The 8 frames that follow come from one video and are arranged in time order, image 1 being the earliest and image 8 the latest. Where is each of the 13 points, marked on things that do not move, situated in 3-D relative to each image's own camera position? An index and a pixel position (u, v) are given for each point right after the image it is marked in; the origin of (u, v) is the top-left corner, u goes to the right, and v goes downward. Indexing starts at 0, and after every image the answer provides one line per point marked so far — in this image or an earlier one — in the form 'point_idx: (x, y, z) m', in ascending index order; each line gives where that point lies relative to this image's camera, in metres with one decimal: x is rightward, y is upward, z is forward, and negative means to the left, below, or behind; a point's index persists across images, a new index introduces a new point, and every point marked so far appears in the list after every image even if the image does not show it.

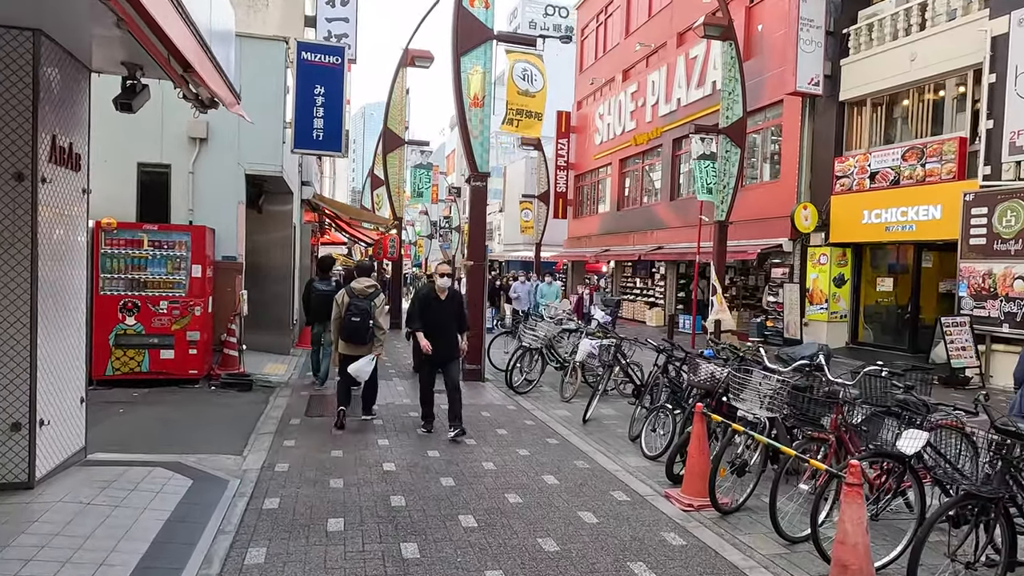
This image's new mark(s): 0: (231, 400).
0: (-3.6, -1.4, +8.5) m
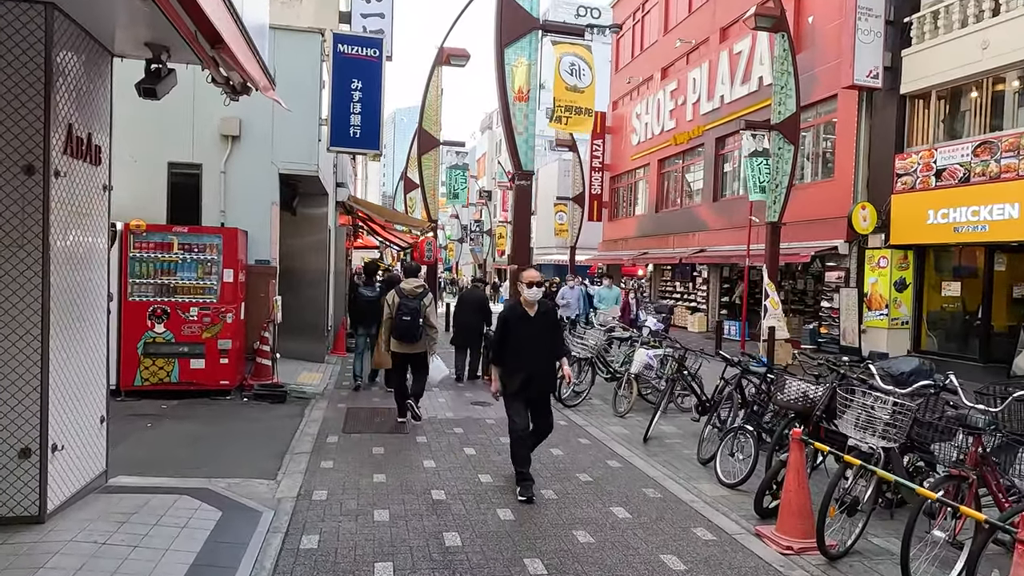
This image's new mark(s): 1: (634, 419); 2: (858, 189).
0: (-3.0, -1.5, +8.0) m
1: (+1.6, -1.7, +8.6) m
2: (+8.7, +2.5, +16.8) m
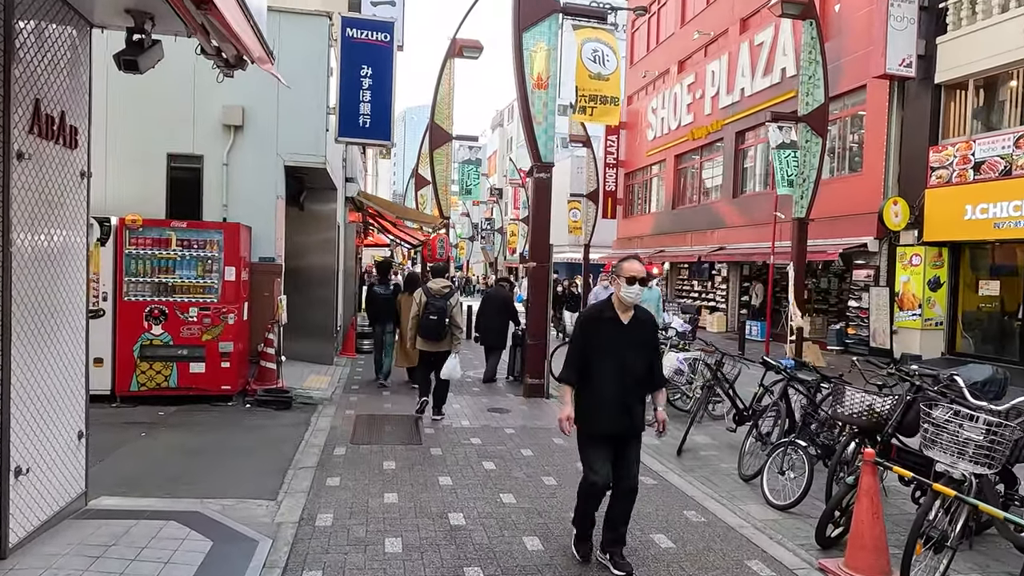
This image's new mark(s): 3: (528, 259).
0: (-2.7, -1.5, +7.5) m
1: (+1.8, -1.7, +8.0) m
2: (+9.1, +2.5, +16.1) m
3: (+0.2, +0.4, +9.8) m
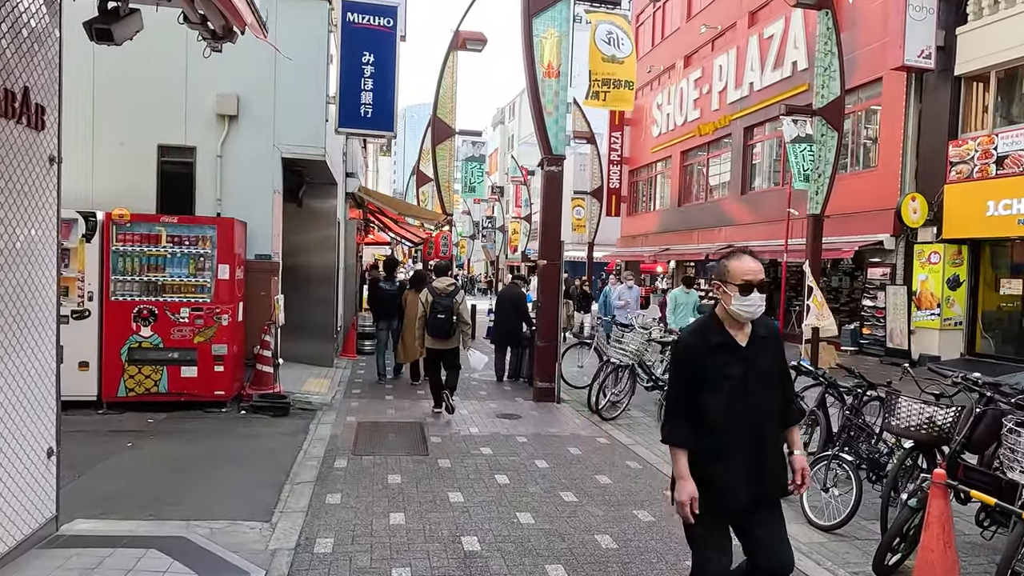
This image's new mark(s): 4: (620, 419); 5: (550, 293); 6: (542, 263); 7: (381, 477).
0: (-2.6, -1.5, +7.0) m
1: (+1.9, -1.7, +7.6) m
2: (+9.2, +2.6, +15.6) m
3: (+0.4, +0.4, +9.3) m
4: (+1.4, -1.7, +8.5) m
5: (+0.5, -0.1, +9.2) m
6: (+0.4, +0.3, +9.3) m
7: (-1.1, -1.6, +5.6) m
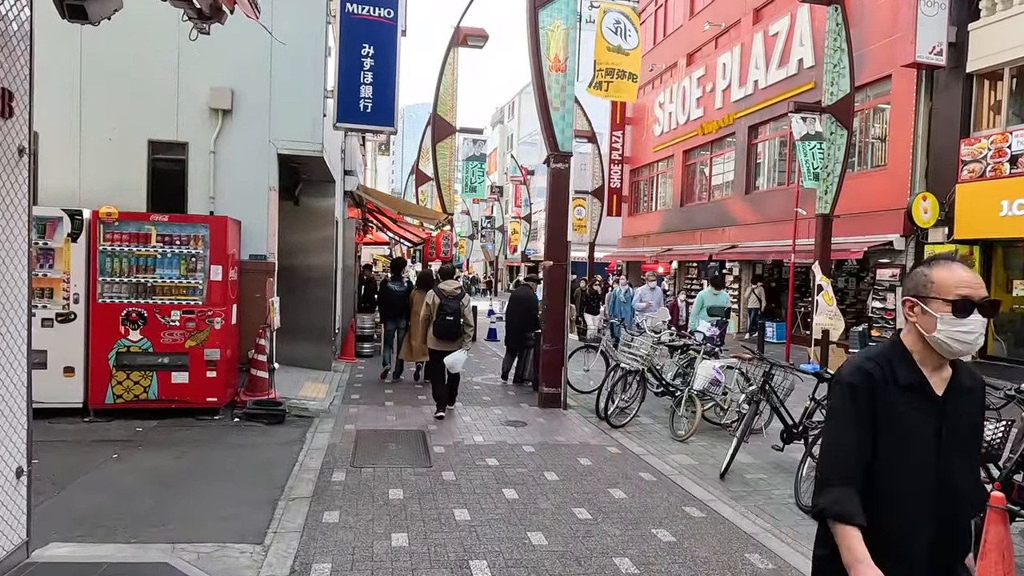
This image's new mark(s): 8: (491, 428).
0: (-2.5, -1.5, +6.7) m
1: (+2.0, -1.7, +7.3) m
2: (+9.3, +2.5, +15.3) m
3: (+0.4, +0.4, +9.0) m
4: (+1.4, -1.7, +8.2) m
5: (+0.6, -0.1, +8.9) m
6: (+0.5, +0.3, +9.0) m
7: (-1.0, -1.6, +5.3) m
8: (-0.2, -1.6, +7.6) m
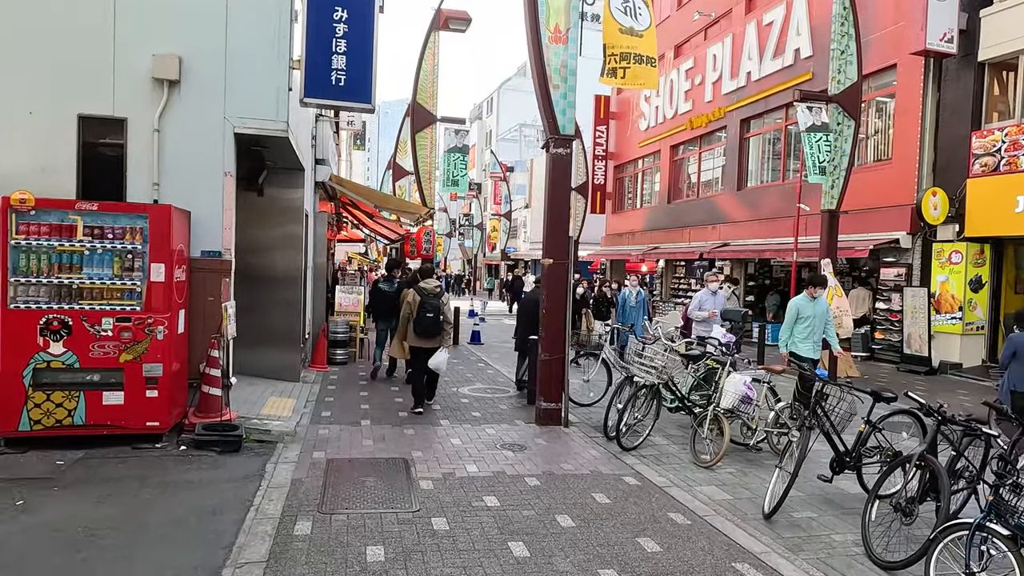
0: (-2.5, -1.5, +5.5) m
1: (+2.0, -1.8, +6.3) m
2: (+9.0, +2.5, +14.6) m
3: (+0.4, +0.4, +7.9) m
4: (+1.4, -1.7, +7.1) m
5: (+0.5, -0.1, +7.8) m
6: (+0.4, +0.3, +7.9) m
7: (-1.0, -1.6, +4.2) m
8: (-0.3, -1.6, +6.6) m
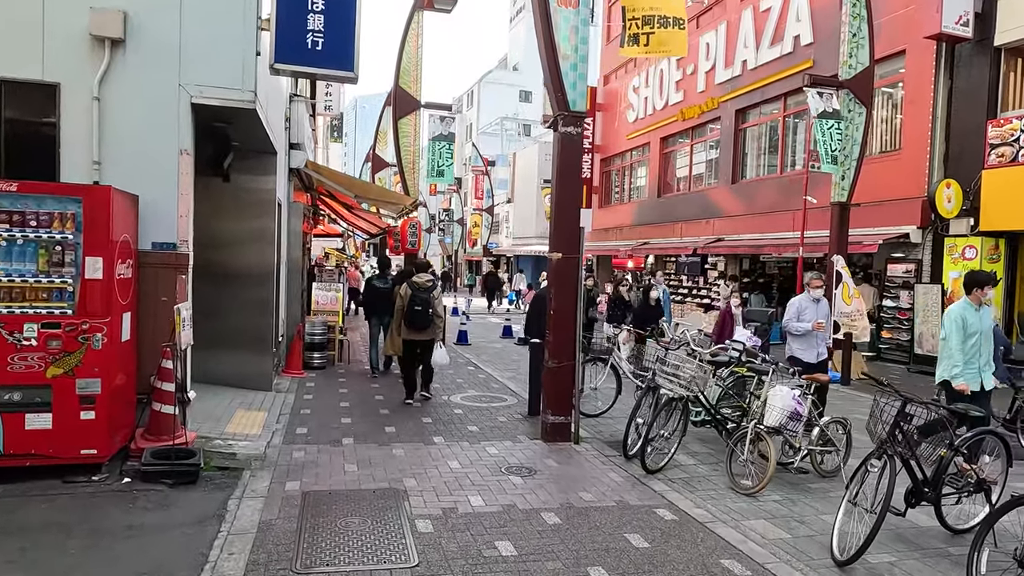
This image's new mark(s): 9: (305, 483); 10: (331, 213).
0: (-2.4, -1.5, +4.5) m
1: (+2.1, -1.7, +5.4) m
2: (+8.8, +2.6, +13.9) m
3: (+0.4, +0.4, +7.0) m
4: (+1.4, -1.7, +6.2) m
5: (+0.6, -0.1, +6.9) m
6: (+0.4, +0.3, +6.9) m
7: (-0.8, -1.6, +3.2) m
8: (-0.2, -1.6, +5.6) m
9: (-1.6, -1.5, +5.3) m
10: (-4.7, +1.9, +17.4) m
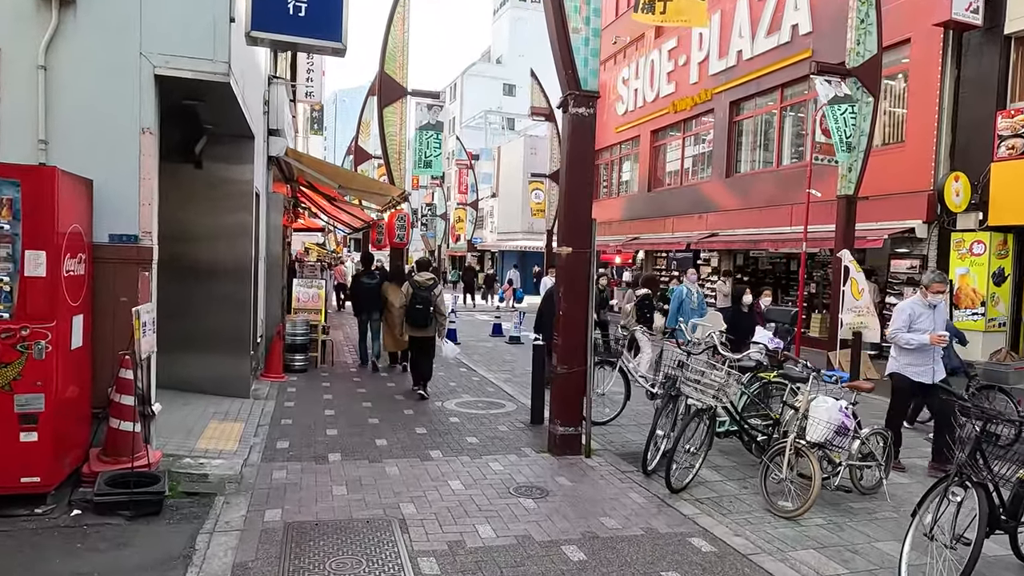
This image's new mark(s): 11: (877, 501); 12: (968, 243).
0: (-2.3, -1.5, +3.8) m
1: (+2.2, -1.7, +4.8) m
2: (+8.6, +2.7, +13.4) m
3: (+0.4, +0.4, +6.3) m
4: (+1.5, -1.7, +5.6) m
5: (+0.6, -0.1, +6.3) m
6: (+0.5, +0.3, +6.3) m
7: (-0.7, -1.6, +2.5) m
8: (-0.1, -1.6, +4.9) m
9: (-1.6, -1.5, +4.6) m
10: (-5.0, +2.0, +16.6) m
11: (+3.0, -1.7, +5.4) m
12: (+8.7, +0.9, +12.8) m
